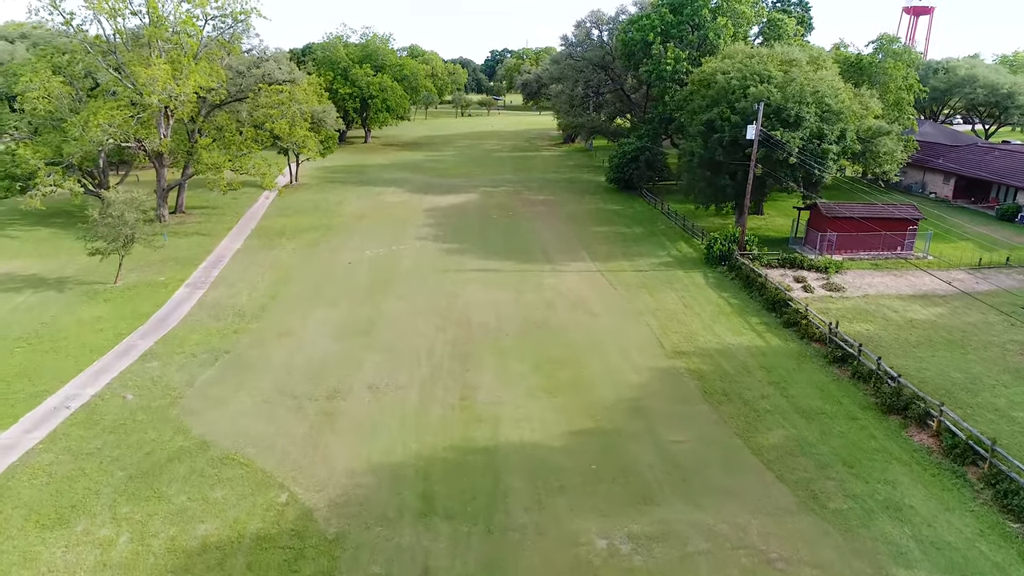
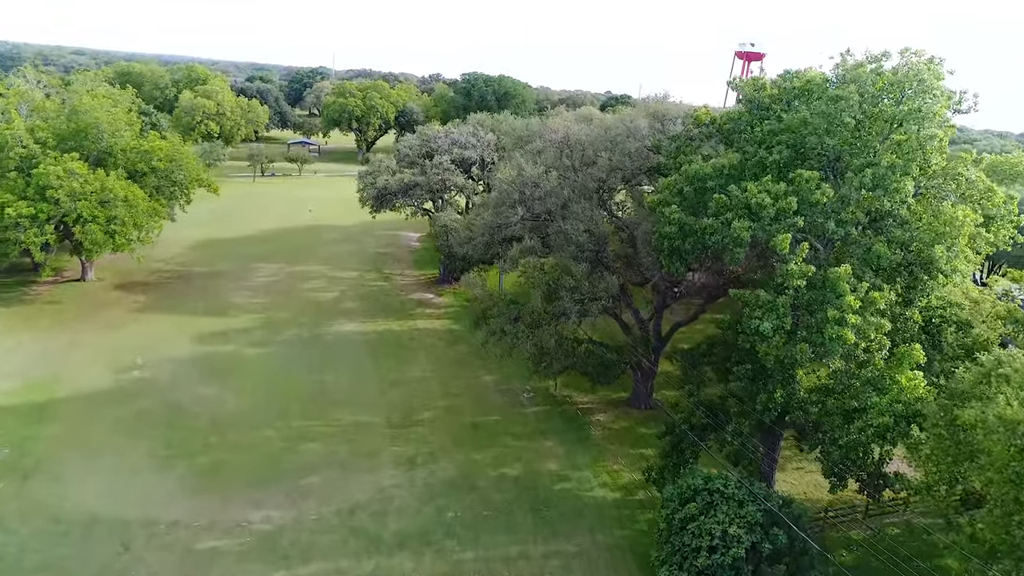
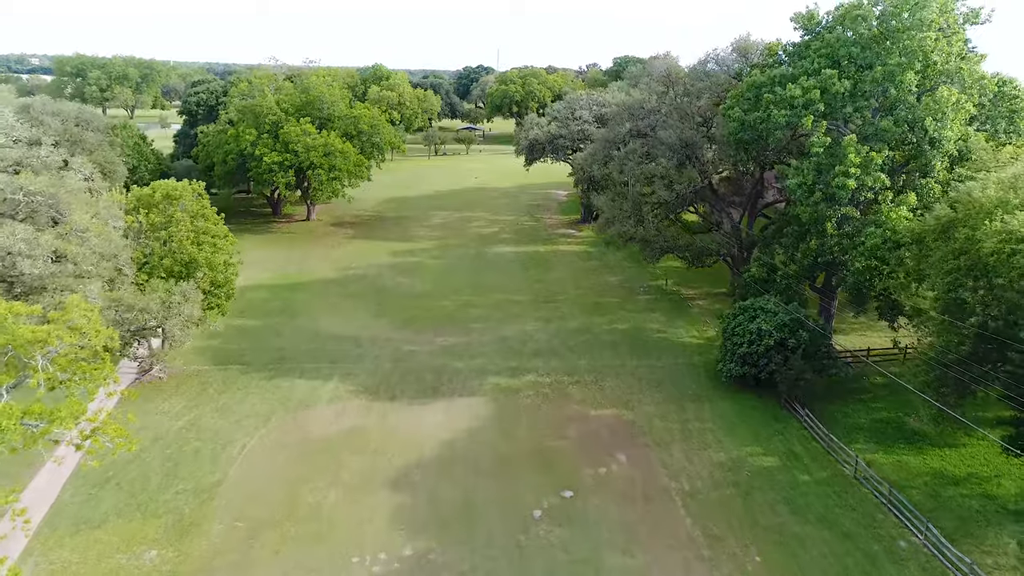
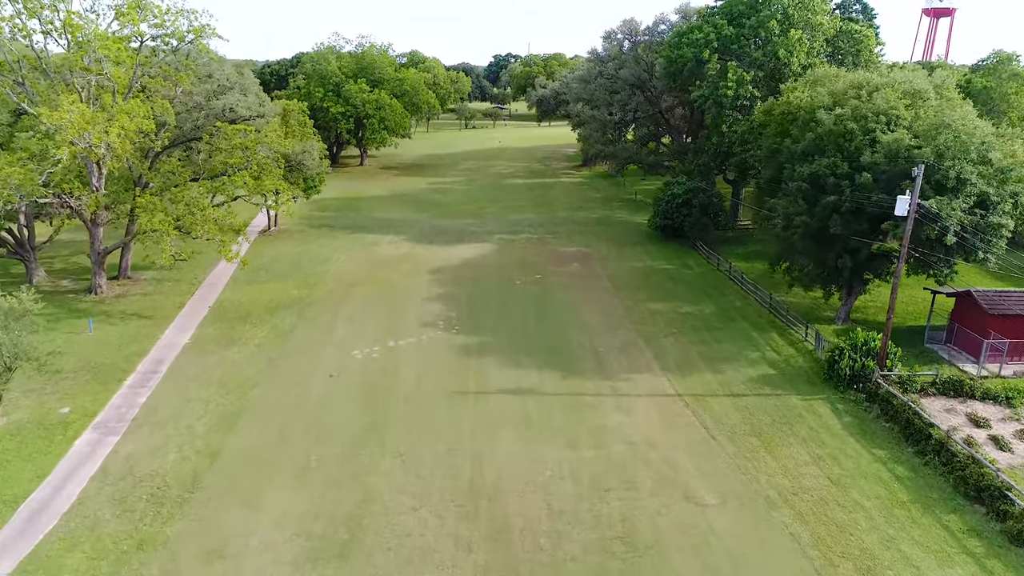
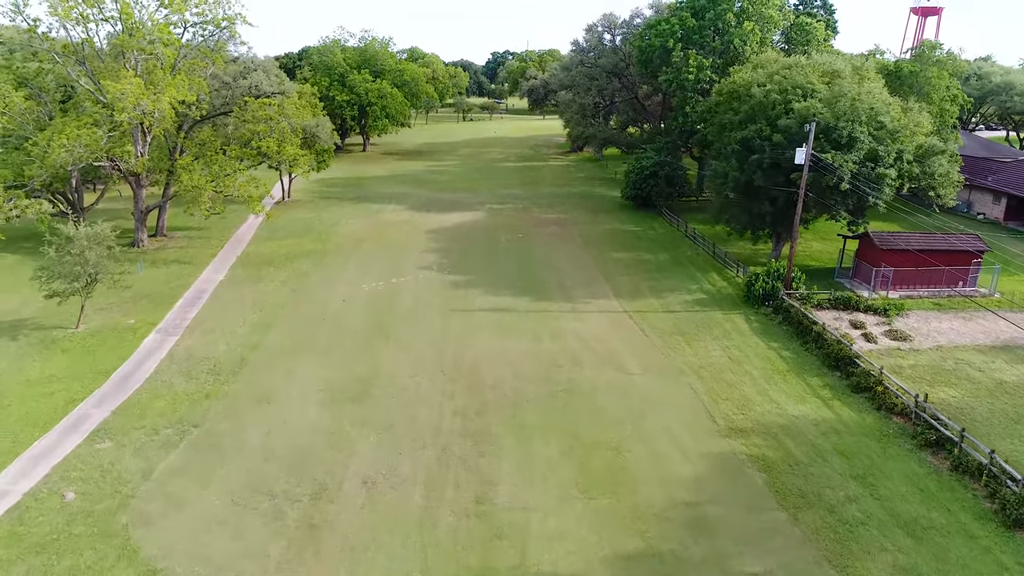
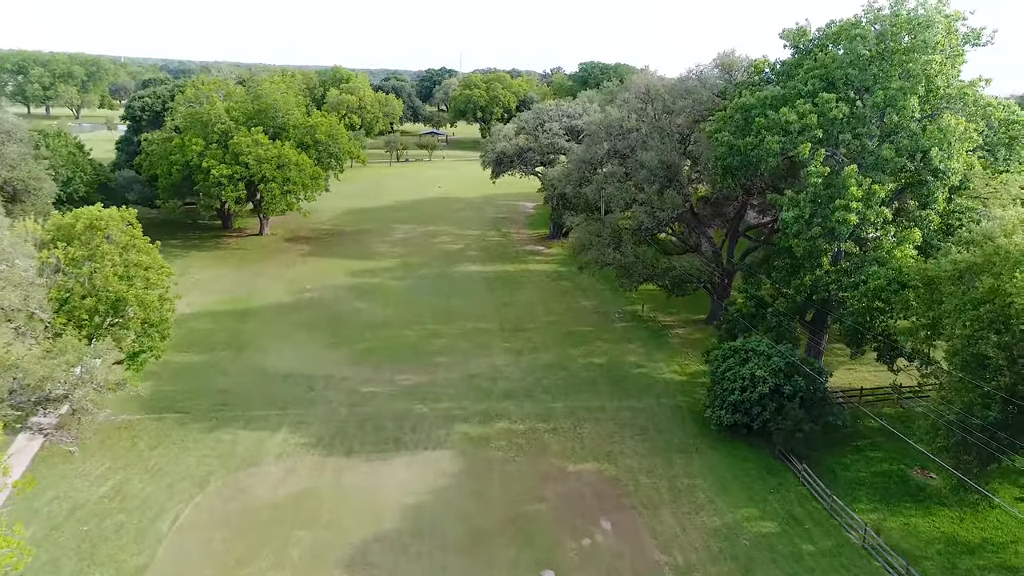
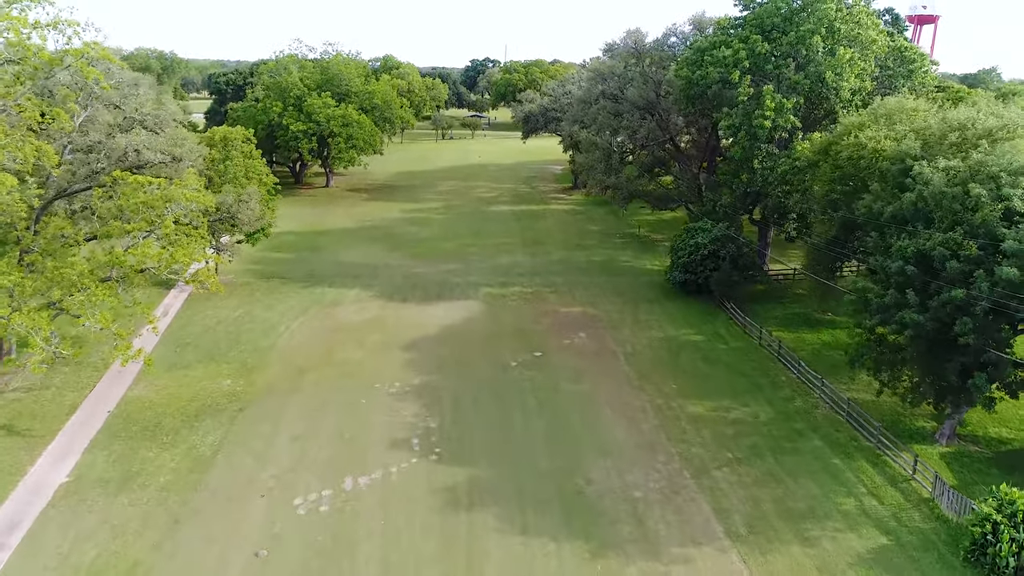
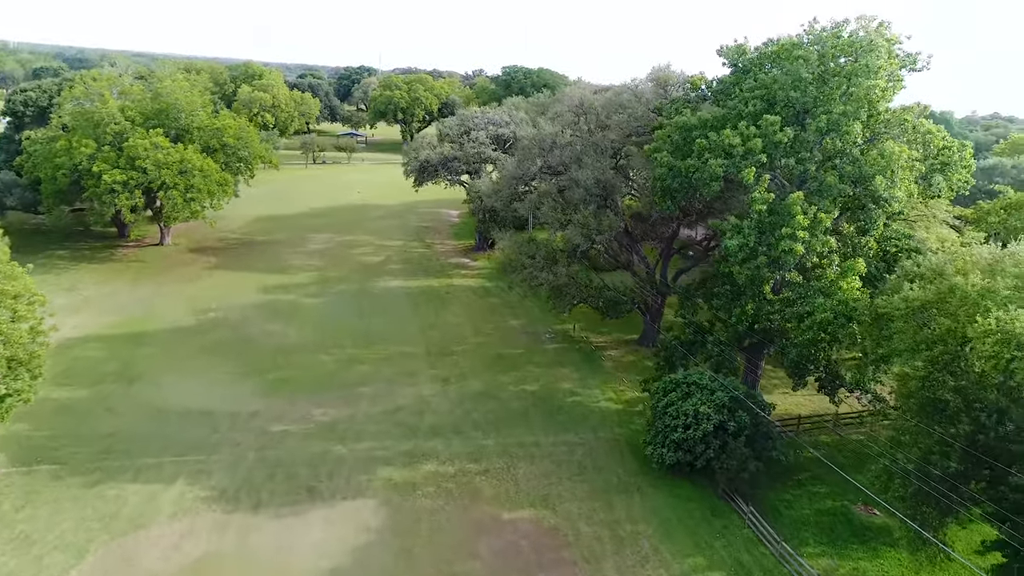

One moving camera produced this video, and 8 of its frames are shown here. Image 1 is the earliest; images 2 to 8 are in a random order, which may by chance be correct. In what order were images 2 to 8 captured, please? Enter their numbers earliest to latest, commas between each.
5, 4, 7, 3, 6, 8, 2
